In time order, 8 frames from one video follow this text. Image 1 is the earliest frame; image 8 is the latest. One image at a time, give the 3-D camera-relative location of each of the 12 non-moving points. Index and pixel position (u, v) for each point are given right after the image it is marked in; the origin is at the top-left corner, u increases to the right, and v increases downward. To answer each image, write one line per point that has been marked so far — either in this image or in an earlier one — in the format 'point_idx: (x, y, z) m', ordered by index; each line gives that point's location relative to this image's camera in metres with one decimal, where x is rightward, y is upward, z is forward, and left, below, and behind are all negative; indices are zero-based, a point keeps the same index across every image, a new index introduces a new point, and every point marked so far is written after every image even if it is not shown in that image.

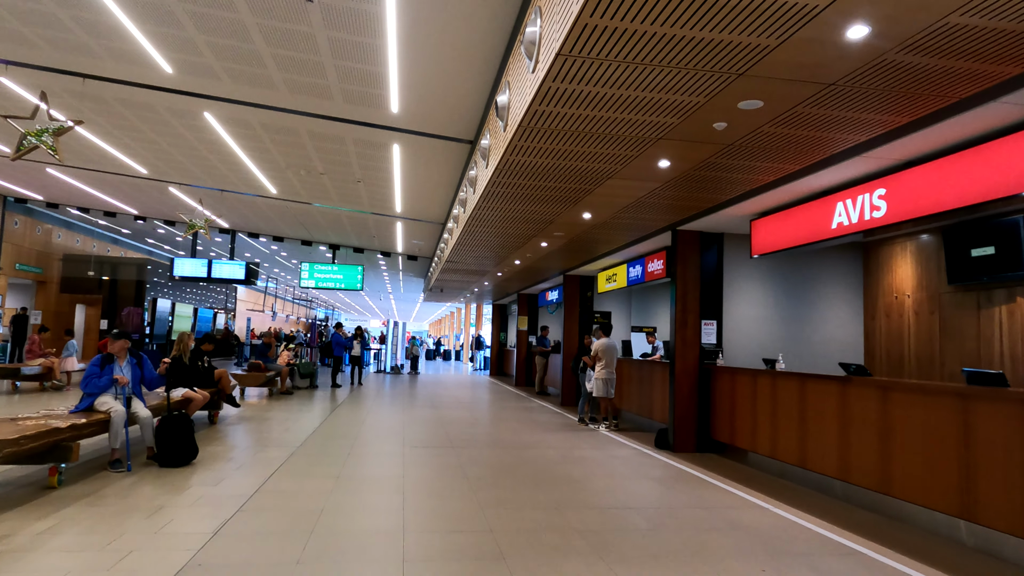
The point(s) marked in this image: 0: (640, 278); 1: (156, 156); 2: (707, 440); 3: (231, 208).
0: (+1.6, +0.1, +8.2) m
1: (-4.4, +1.7, +8.3) m
2: (+1.9, -1.4, +6.3) m
3: (-4.7, +1.3, +11.1) m
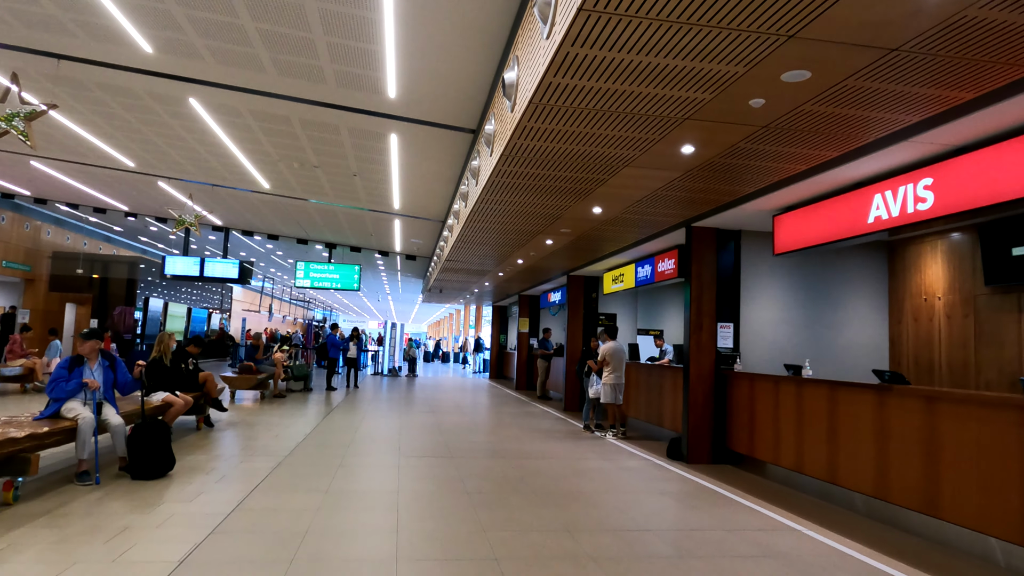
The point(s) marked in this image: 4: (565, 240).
0: (+1.6, +0.1, +7.8) m
1: (-4.4, +1.7, +7.9) m
2: (+1.9, -1.4, +5.9) m
3: (-4.7, +1.4, +10.7) m
4: (+0.6, +0.5, +7.5) m
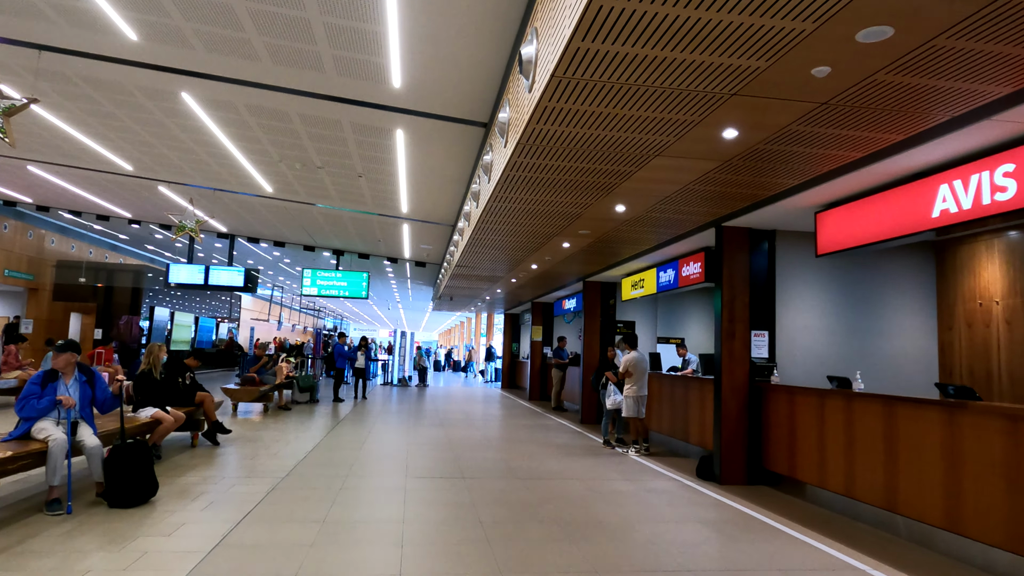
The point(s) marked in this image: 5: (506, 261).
0: (+1.8, +0.1, +7.4) m
1: (-4.2, +1.6, +7.6) m
2: (+2.0, -1.5, +5.4) m
3: (-4.5, +1.2, +10.4) m
4: (+0.8, +0.5, +7.0) m
5: (-0.1, +0.3, +8.8) m
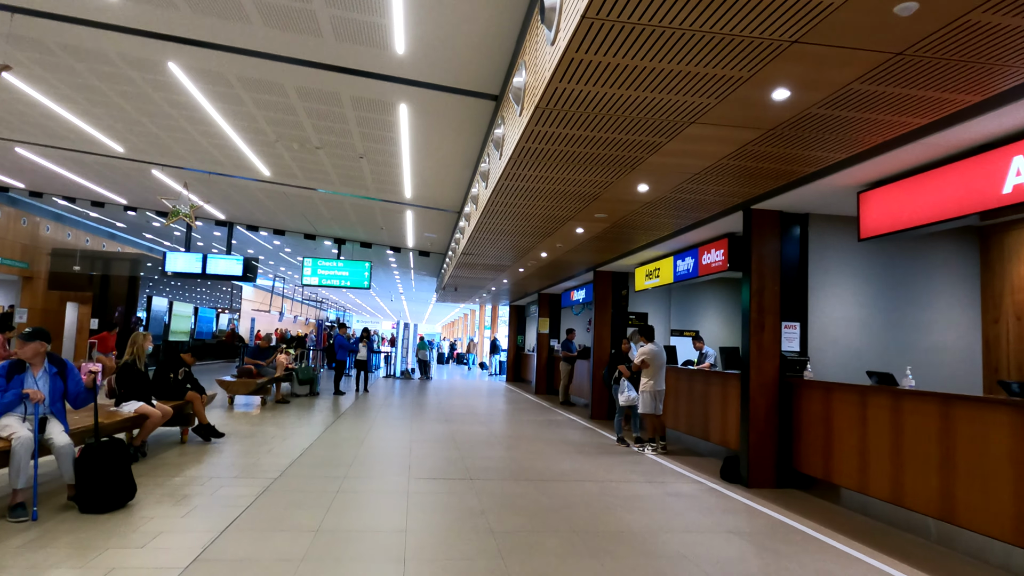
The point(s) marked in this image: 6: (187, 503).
0: (+1.9, +0.2, +6.9) m
1: (-4.1, +1.7, +7.2) m
2: (+2.1, -1.4, +5.0) m
3: (-4.4, +1.4, +10.0) m
4: (+0.9, +0.6, +6.6) m
5: (0.0, +0.5, +8.4) m
6: (-1.9, -1.3, +3.9) m
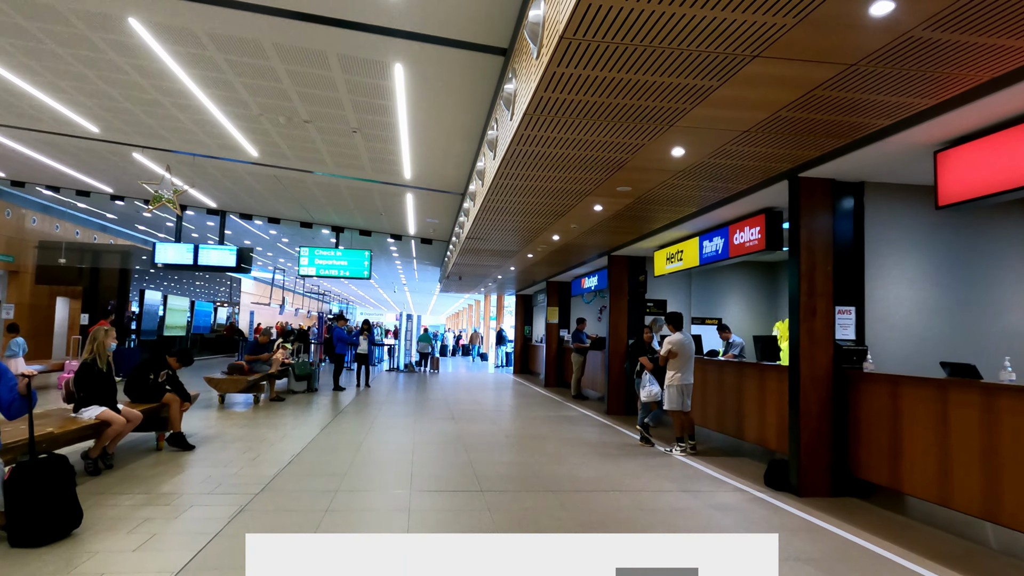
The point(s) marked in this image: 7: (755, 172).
0: (+2.0, +0.3, +6.3) m
1: (-4.0, +1.8, +6.5) m
2: (+2.2, -1.3, +4.4) m
3: (-4.3, +1.5, +9.3) m
4: (+0.9, +0.7, +5.9) m
5: (+0.1, +0.6, +7.8) m
6: (-1.8, -1.2, +3.3) m
7: (+1.7, +0.8, +4.6) m
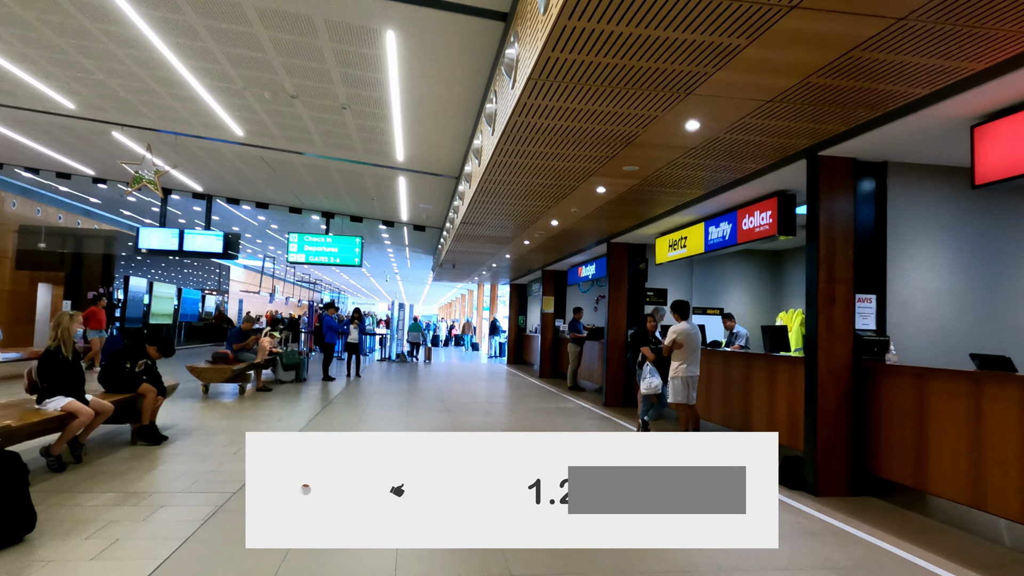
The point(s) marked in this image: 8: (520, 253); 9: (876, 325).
0: (+2.0, +0.4, +6.0) m
1: (-4.1, +2.0, +6.2) m
2: (+2.2, -1.2, +4.1) m
3: (-4.3, +1.7, +9.0) m
4: (+0.9, +0.8, +5.6) m
5: (+0.1, +0.8, +7.5) m
6: (-1.8, -1.1, +3.0) m
7: (+1.7, +0.9, +4.3) m
8: (+0.1, +0.6, +11.0) m
9: (+2.3, -0.2, +4.2) m
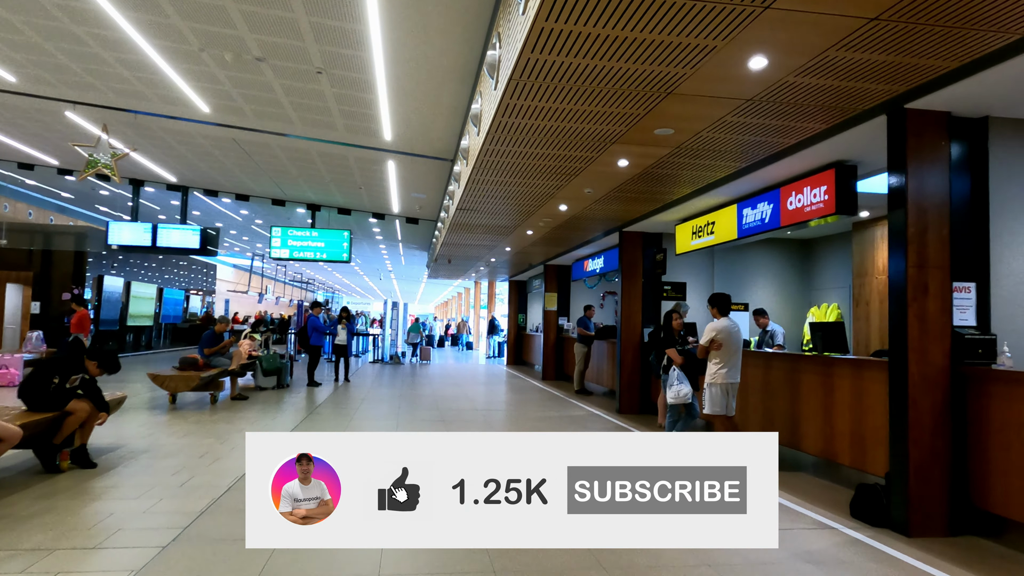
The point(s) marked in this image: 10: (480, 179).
0: (+2.0, +0.5, +5.2) m
1: (-4.0, +2.0, +5.3) m
2: (+2.3, -1.1, +3.3) m
3: (-4.3, +1.7, +8.1) m
4: (+1.0, +0.9, +4.8) m
5: (+0.1, +0.8, +6.6) m
6: (-1.7, -1.1, +2.1) m
7: (+1.7, +0.9, +3.4) m
8: (+0.1, +0.7, +10.1) m
9: (+2.4, -0.2, +3.4) m
10: (-0.3, +0.9, +5.7) m
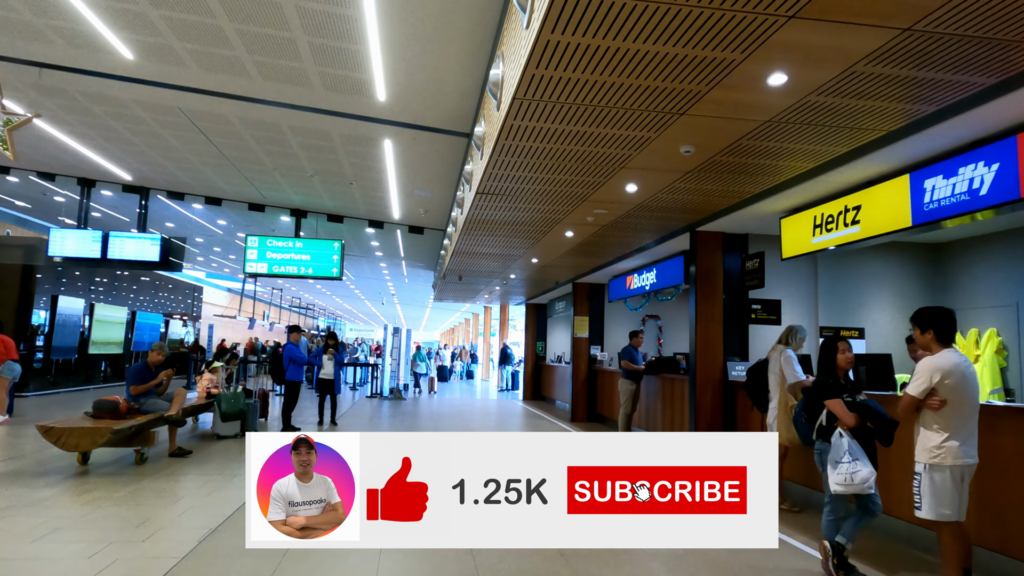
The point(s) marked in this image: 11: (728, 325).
0: (+2.3, +0.4, +3.2) m
1: (-3.7, +1.9, +3.4) m
2: (+2.5, -1.1, +1.3) m
3: (-4.0, +1.6, +6.2) m
4: (+1.3, +0.9, +2.8) m
5: (+0.4, +0.7, +4.7) m
6: (-1.5, -1.0, +0.1) m
7: (+2.0, +1.0, +1.5) m
8: (+0.5, +0.4, +8.2) m
9: (+2.6, -0.2, +1.4) m
10: (0.0, +0.8, +3.8) m
11: (+1.8, -0.3, +5.6) m
